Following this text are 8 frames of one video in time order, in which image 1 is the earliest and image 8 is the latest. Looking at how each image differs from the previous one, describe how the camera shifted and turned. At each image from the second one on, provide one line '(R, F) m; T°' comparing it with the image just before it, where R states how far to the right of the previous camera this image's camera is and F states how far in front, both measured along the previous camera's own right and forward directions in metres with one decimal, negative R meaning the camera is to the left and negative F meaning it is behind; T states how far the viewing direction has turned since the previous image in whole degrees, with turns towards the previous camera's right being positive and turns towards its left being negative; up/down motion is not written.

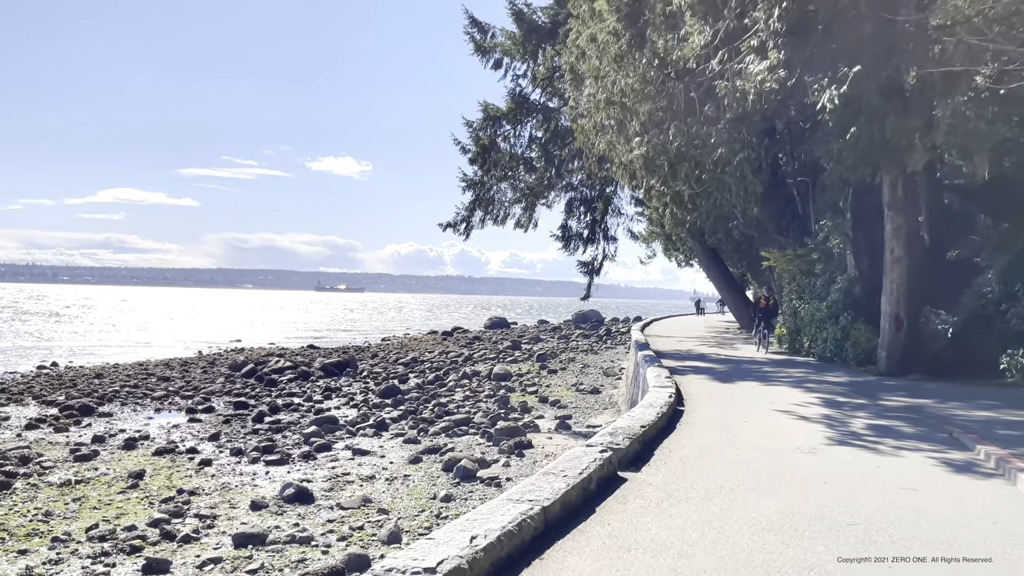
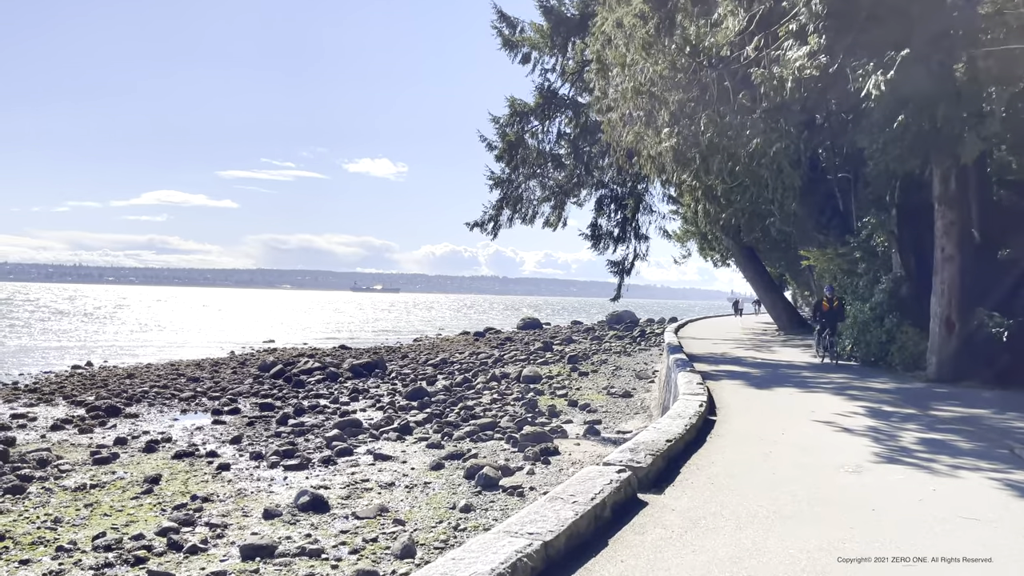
(+0.1, +0.4) m; -2°
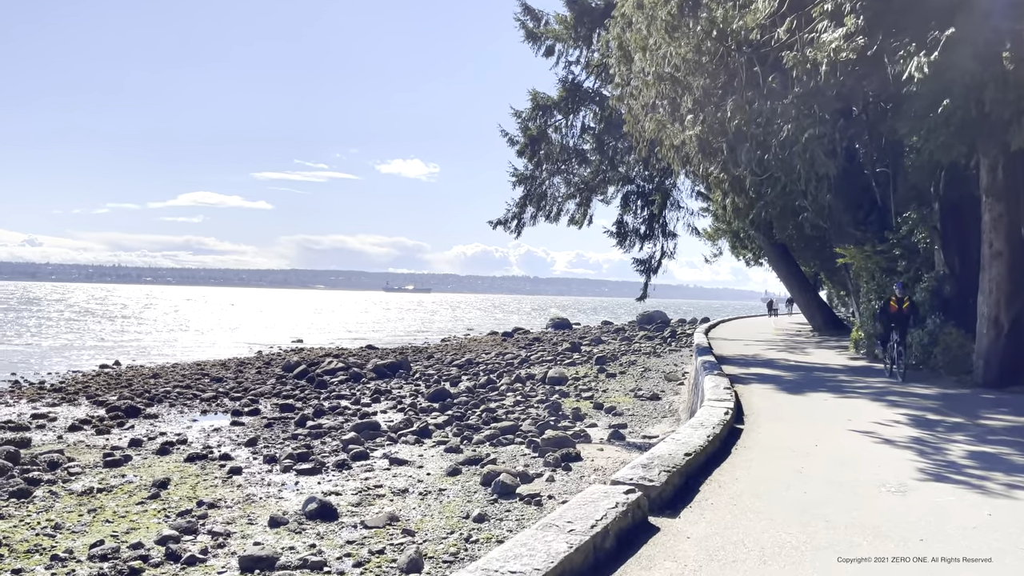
(+0.2, +0.4) m; -2°
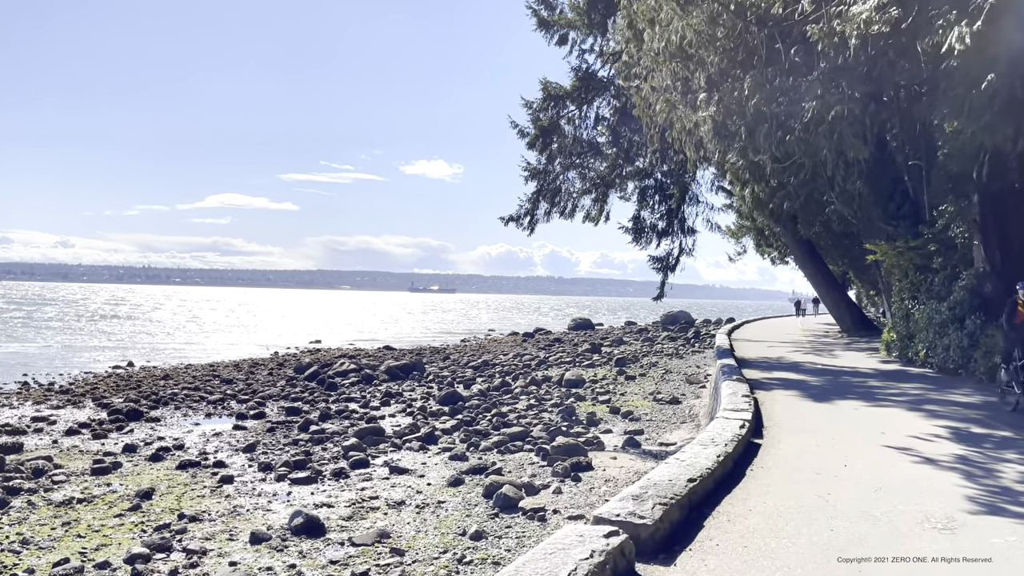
(+0.2, +0.6) m; -2°
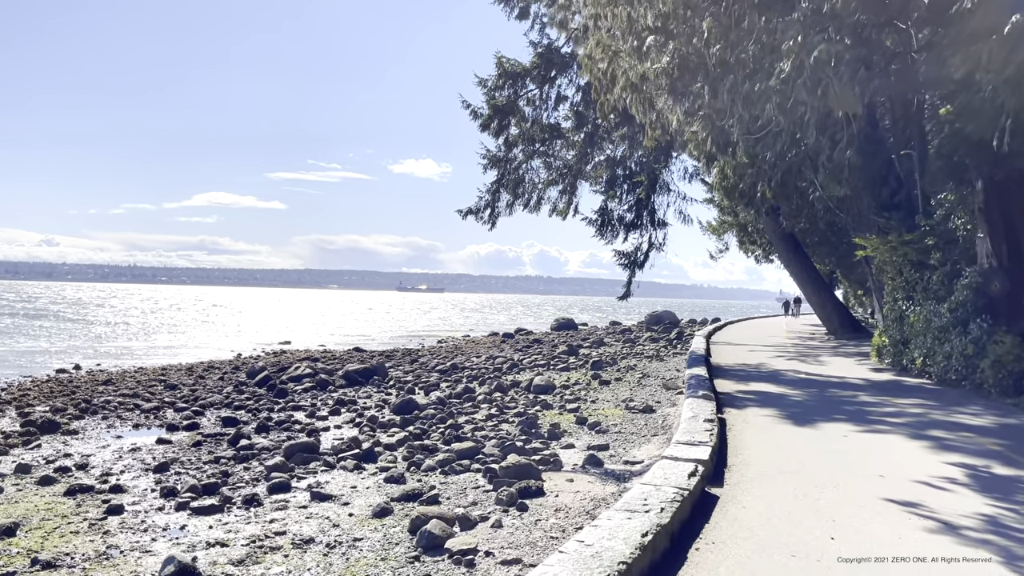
(+0.6, +1.4) m; +1°
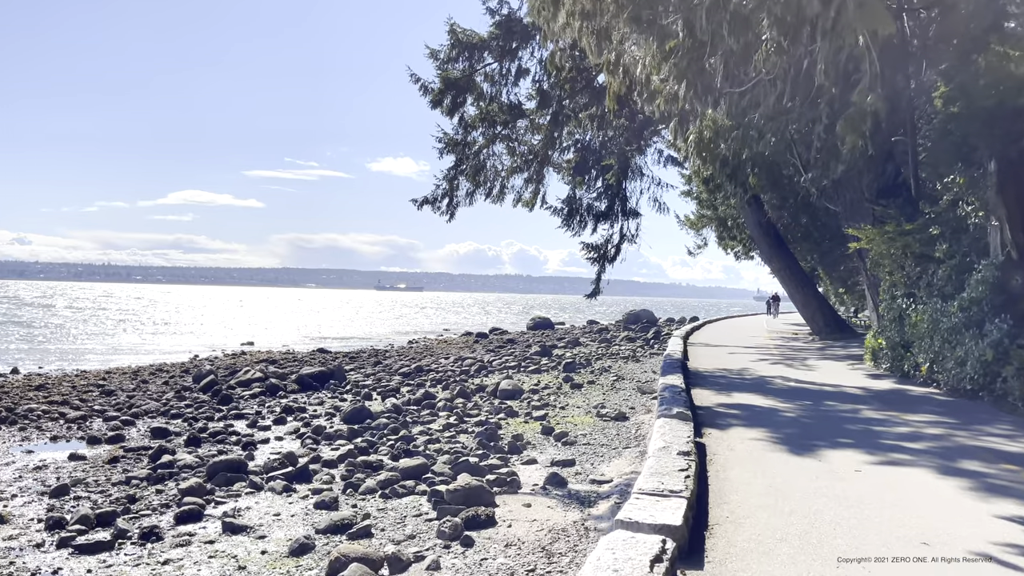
(+0.3, +1.3) m; +1°
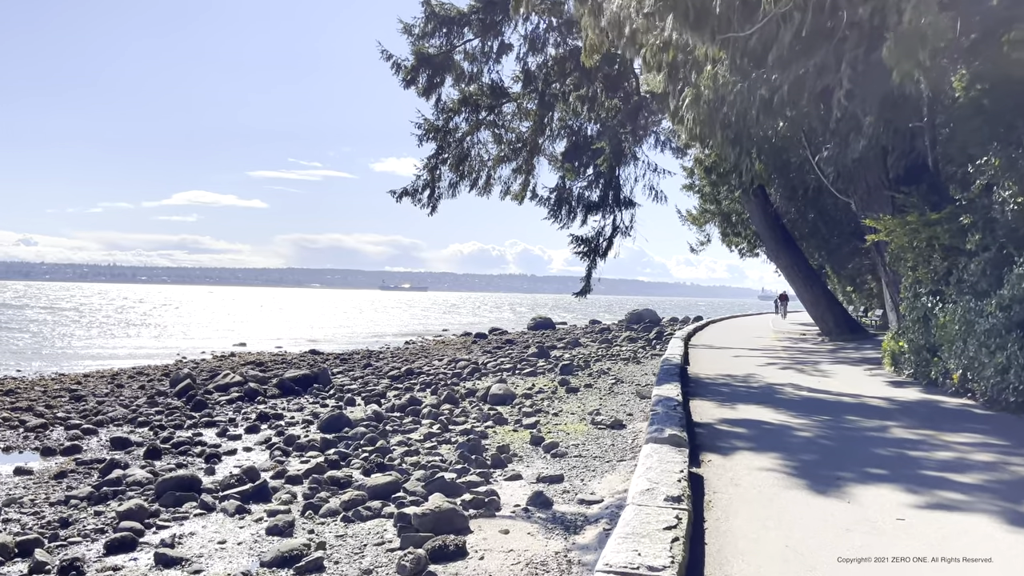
(+0.3, +1.0) m; 0°
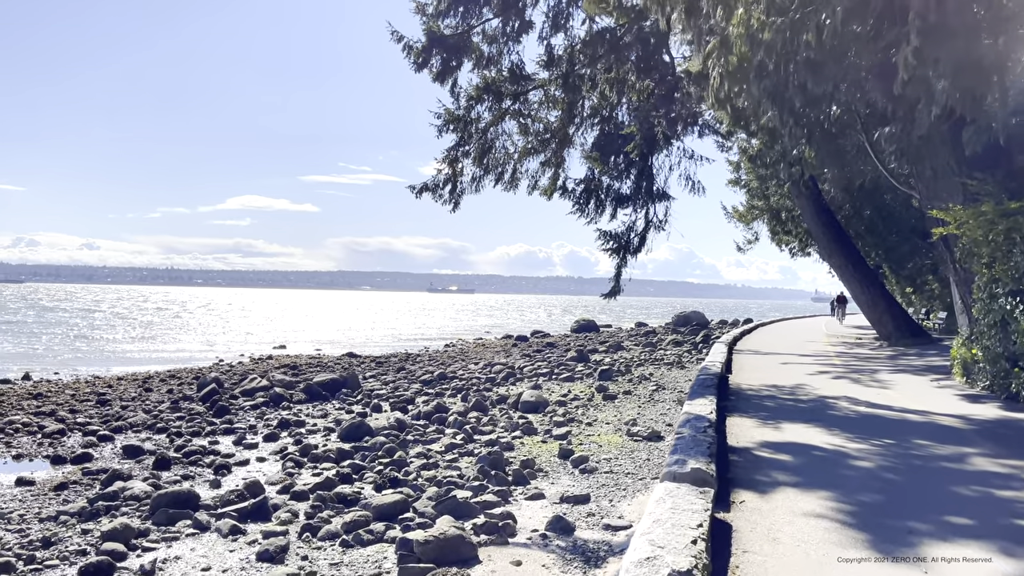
(+0.3, +0.9) m; -3°
